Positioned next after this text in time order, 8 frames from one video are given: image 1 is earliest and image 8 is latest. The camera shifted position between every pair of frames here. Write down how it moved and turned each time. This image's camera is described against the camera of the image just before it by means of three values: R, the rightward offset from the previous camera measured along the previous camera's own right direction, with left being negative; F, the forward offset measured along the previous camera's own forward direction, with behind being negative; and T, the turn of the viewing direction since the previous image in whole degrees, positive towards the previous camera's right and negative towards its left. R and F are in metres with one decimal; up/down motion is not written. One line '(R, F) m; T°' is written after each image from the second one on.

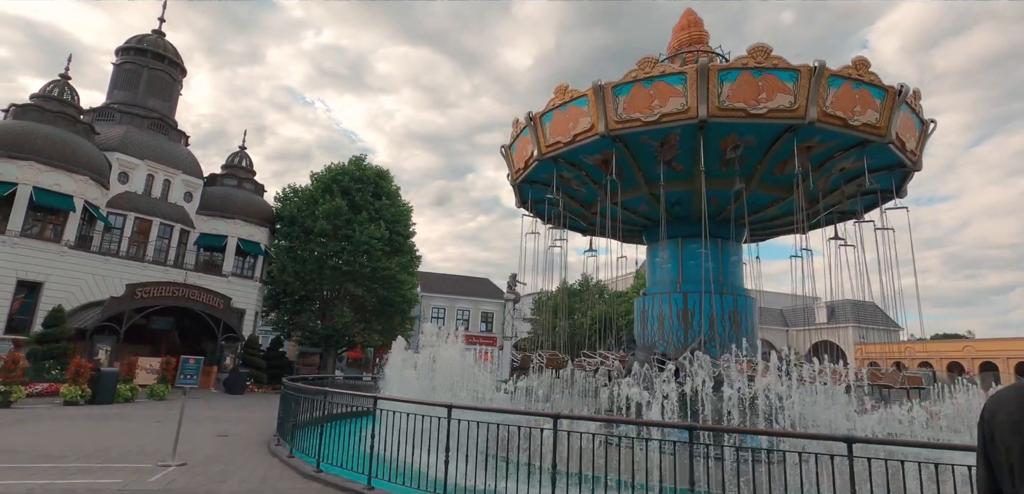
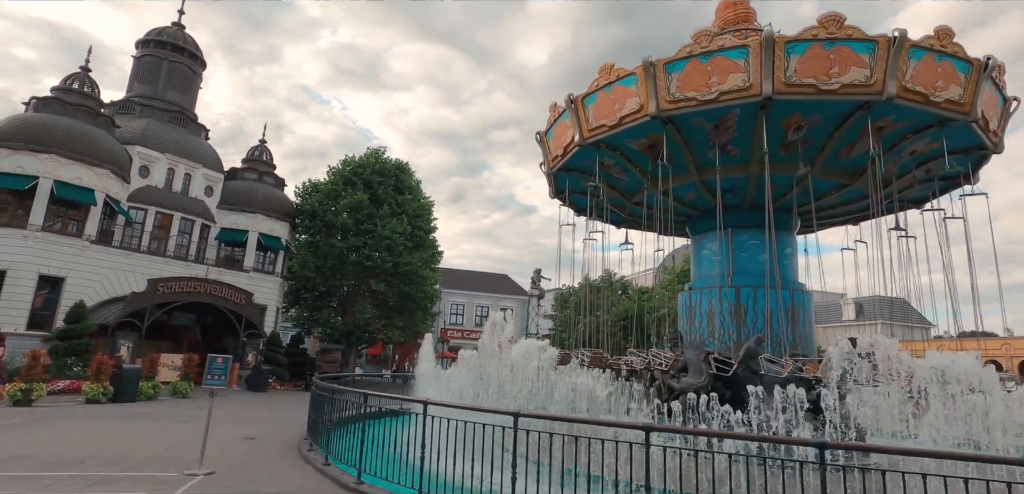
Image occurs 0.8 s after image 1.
(-0.6, +0.8) m; -1°
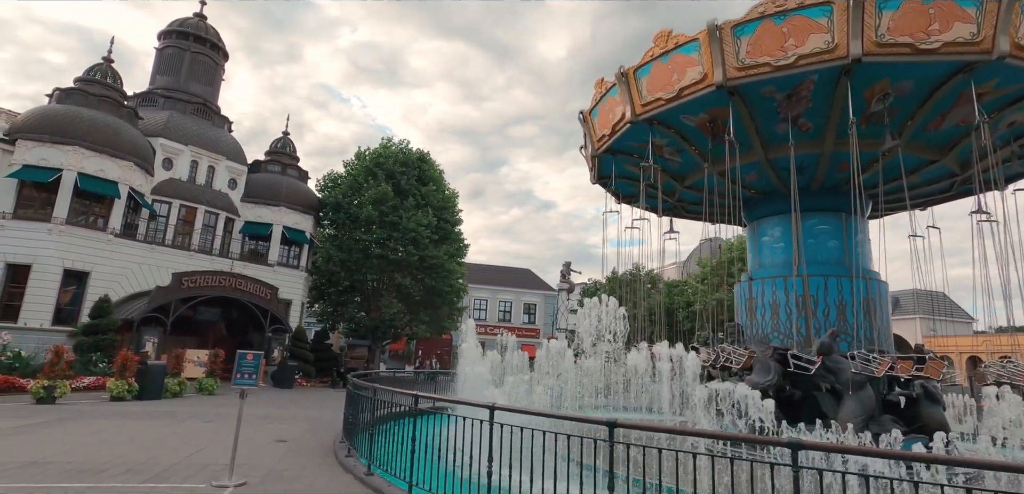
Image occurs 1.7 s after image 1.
(-0.6, +0.9) m; -2°
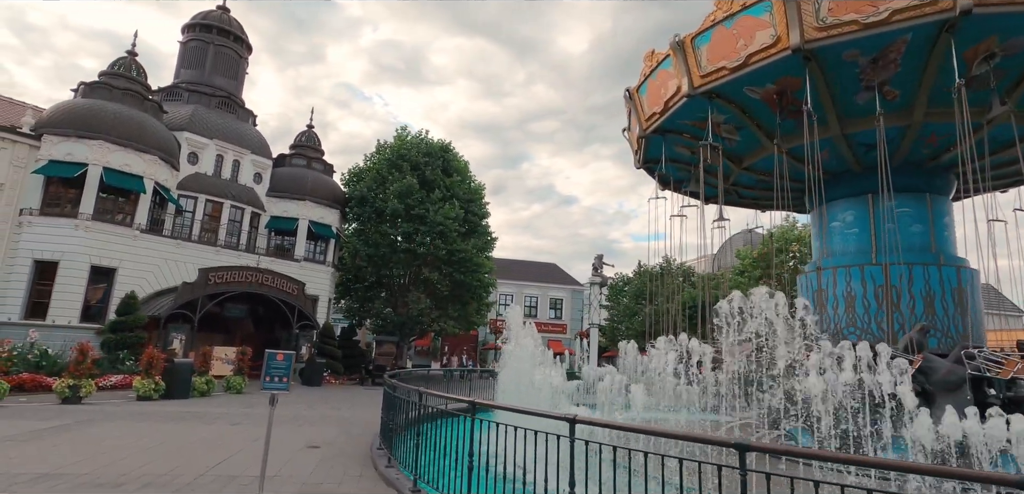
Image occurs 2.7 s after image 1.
(-0.5, +0.9) m; -2°
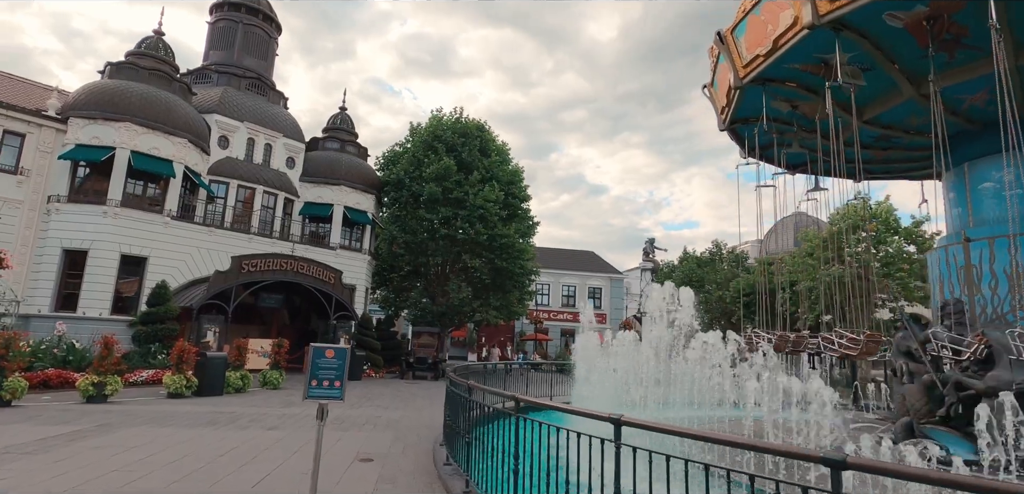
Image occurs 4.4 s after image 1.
(-0.8, +1.6) m; -3°
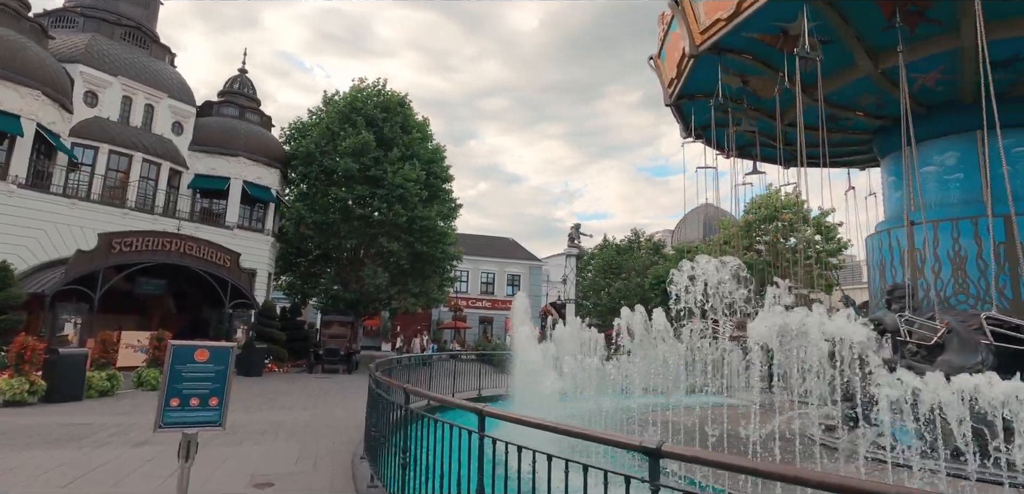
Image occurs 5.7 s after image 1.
(-0.3, +1.2) m; +9°
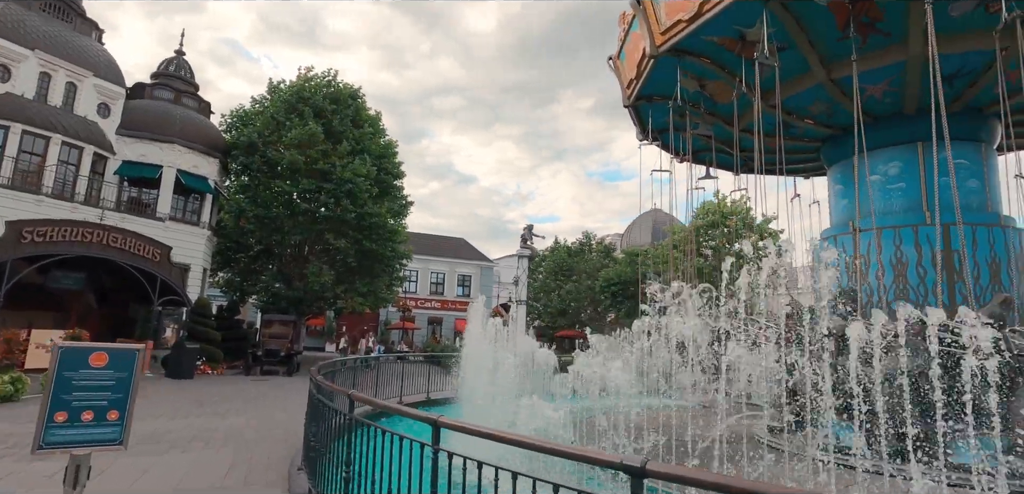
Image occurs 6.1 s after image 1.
(-0.1, +0.3) m; +5°
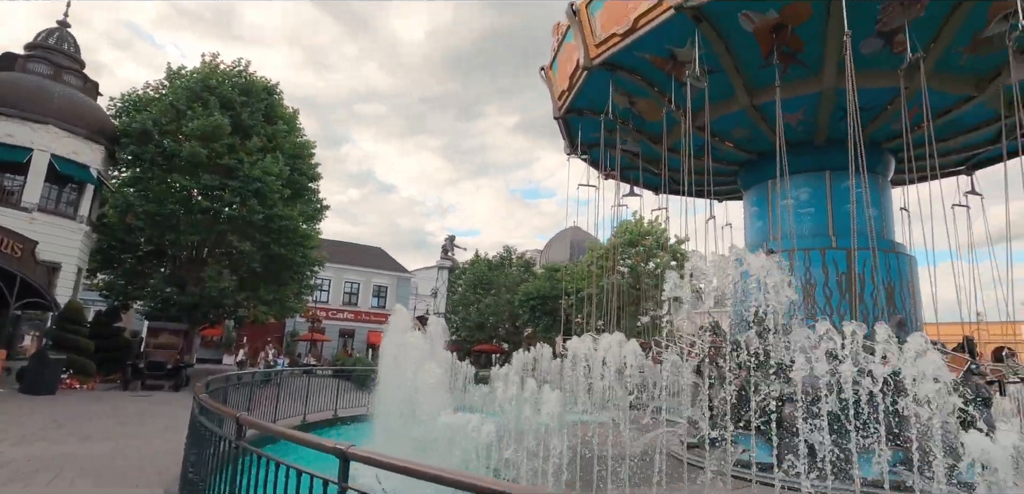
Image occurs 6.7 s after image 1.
(-0.1, +0.4) m; +9°
